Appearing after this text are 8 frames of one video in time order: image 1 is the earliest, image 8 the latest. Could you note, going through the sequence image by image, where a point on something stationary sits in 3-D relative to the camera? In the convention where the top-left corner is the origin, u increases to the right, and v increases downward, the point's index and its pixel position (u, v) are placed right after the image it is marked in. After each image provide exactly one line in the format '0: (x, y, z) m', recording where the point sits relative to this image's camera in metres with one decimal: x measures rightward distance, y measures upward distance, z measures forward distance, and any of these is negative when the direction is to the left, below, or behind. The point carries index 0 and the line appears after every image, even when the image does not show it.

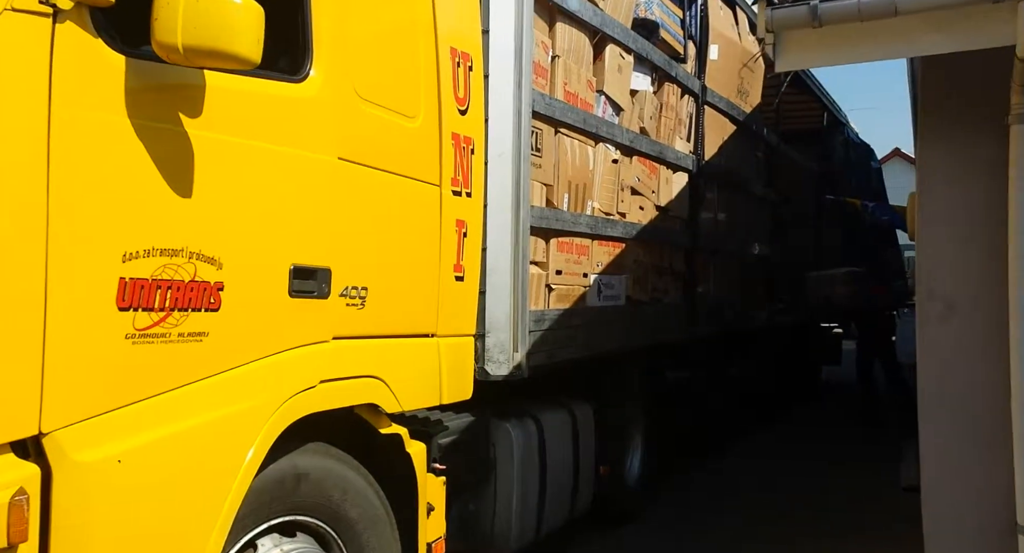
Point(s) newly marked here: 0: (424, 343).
0: (-0.3, -0.2, +3.5) m
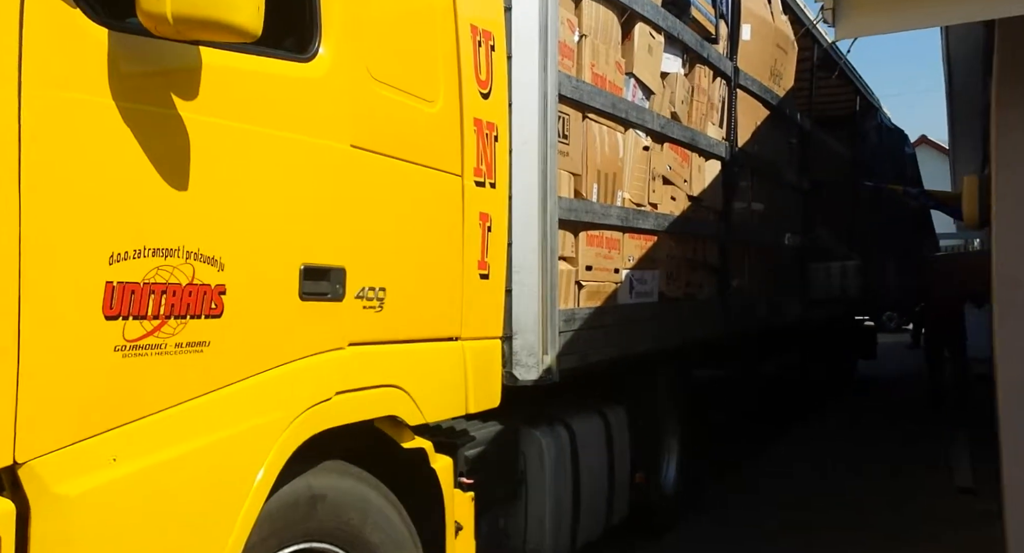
0: (-0.2, -0.2, +3.2) m
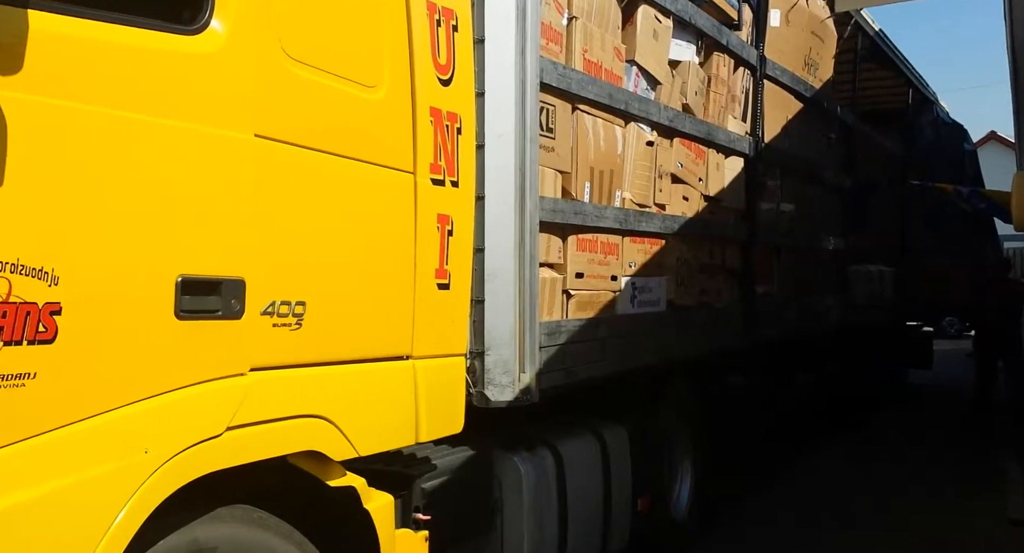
0: (-0.3, -0.3, +2.8) m
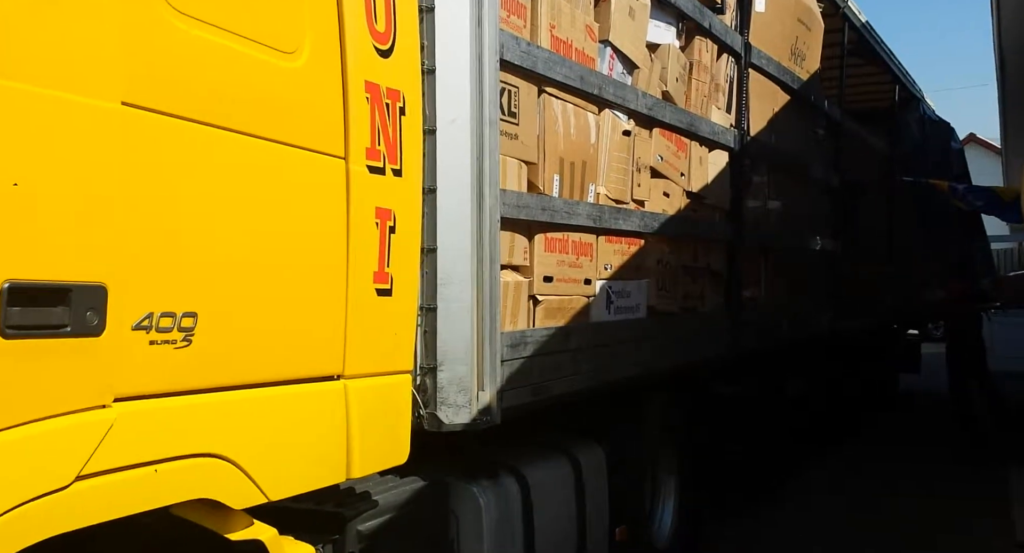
0: (-0.5, -0.3, +2.3) m
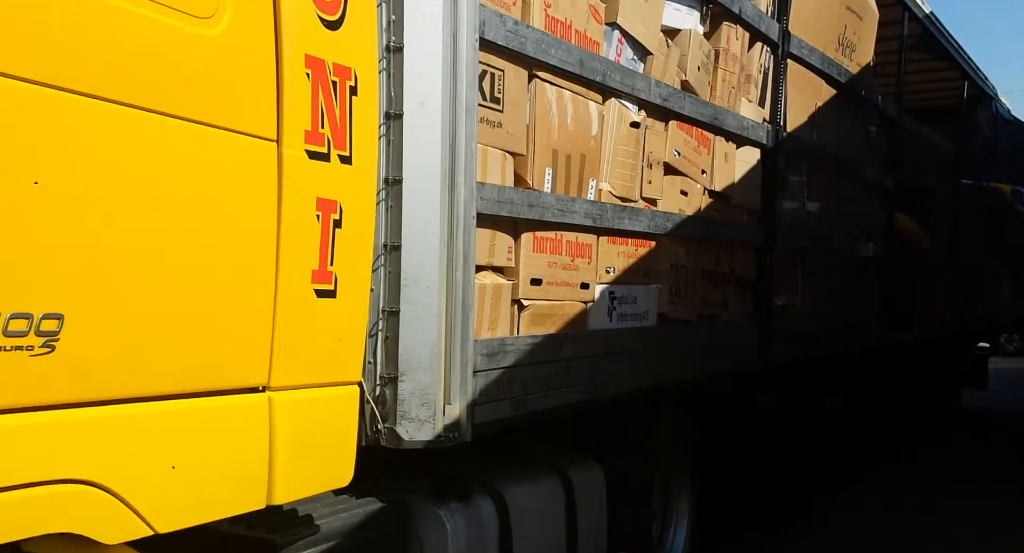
0: (-0.6, -0.3, +2.1) m
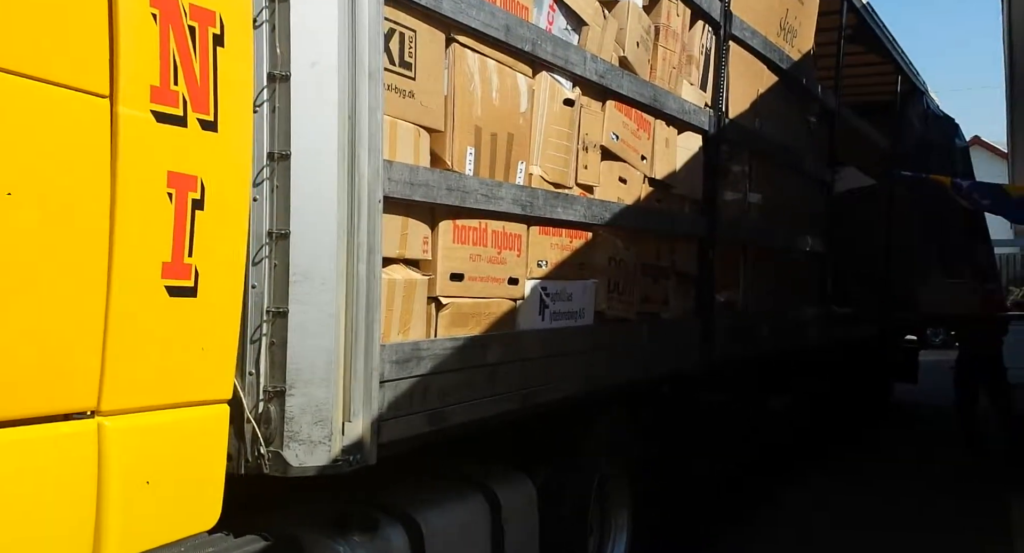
0: (-0.8, -0.3, +1.6) m
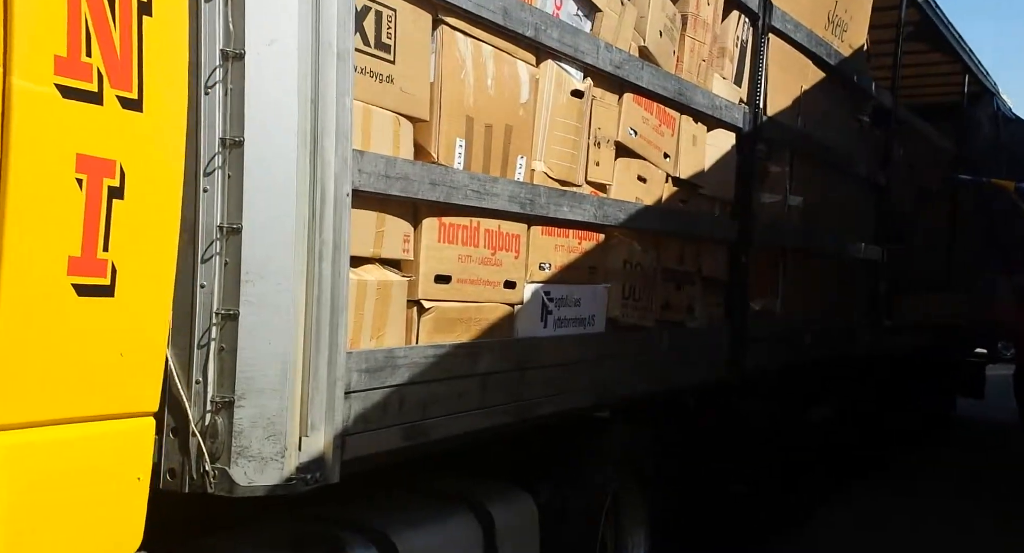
0: (-0.9, -0.3, +1.5) m
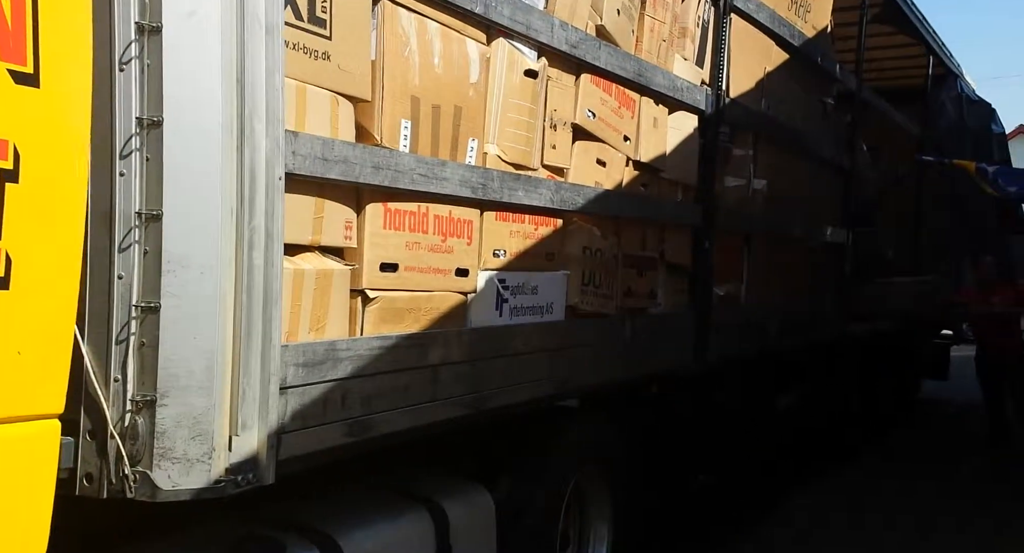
0: (-1.0, -0.2, +1.3) m
